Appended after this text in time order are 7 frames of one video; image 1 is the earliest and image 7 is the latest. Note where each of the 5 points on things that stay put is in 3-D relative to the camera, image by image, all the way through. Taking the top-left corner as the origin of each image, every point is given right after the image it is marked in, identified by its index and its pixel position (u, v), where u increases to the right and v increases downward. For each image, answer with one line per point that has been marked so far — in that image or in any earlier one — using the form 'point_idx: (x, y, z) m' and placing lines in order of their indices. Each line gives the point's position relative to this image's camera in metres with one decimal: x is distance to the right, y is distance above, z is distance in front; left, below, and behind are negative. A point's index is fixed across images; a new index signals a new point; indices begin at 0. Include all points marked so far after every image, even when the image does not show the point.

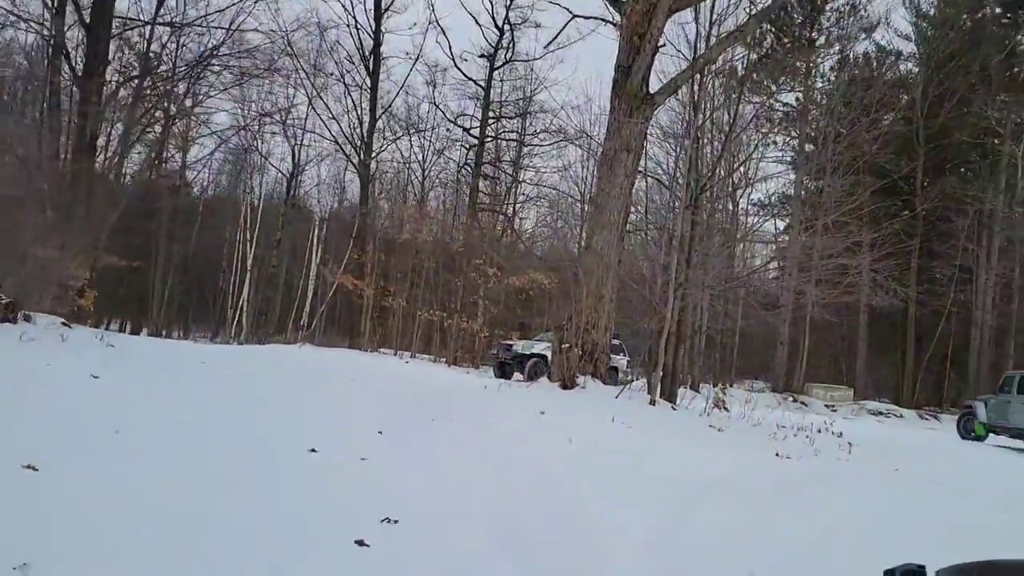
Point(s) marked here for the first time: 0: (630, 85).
0: (+1.3, +2.3, +9.5) m
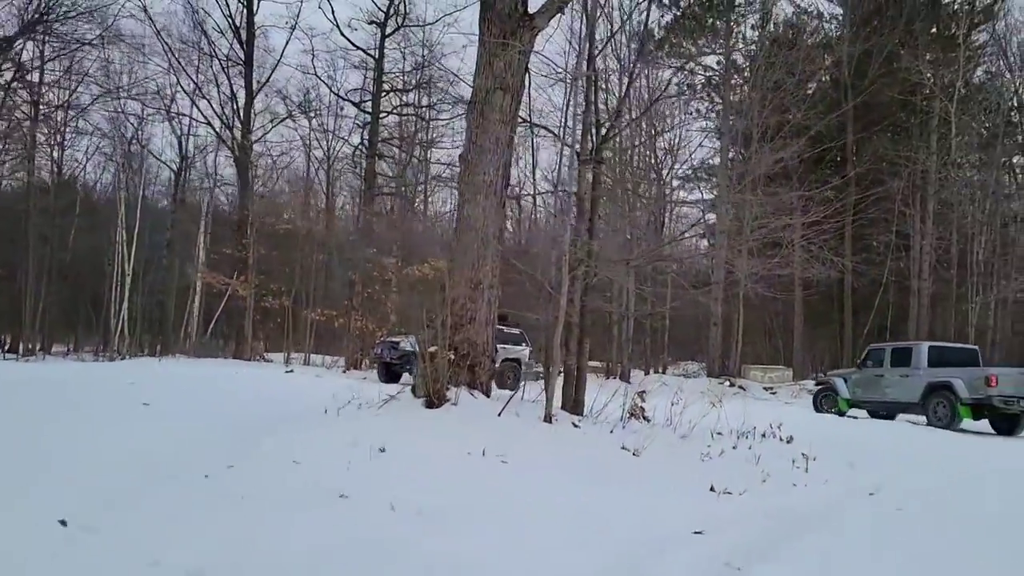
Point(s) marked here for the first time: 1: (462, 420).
0: (-0.1, +2.4, +7.3) m
1: (-0.4, -1.0, +6.4) m
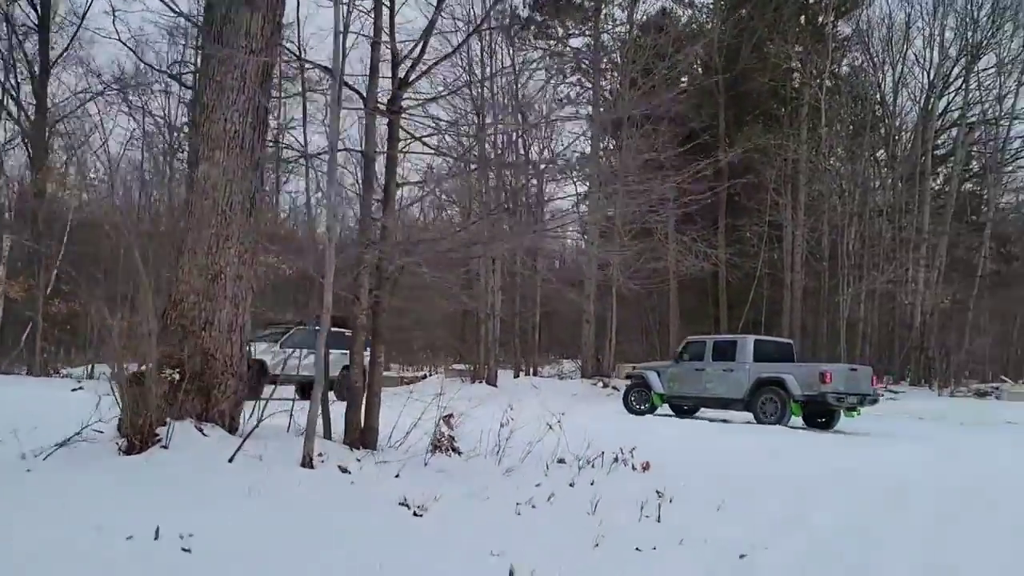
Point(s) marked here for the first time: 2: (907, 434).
0: (-1.6, +2.5, +5.3) m
1: (-1.7, -0.9, +4.4) m
2: (+6.2, -2.3, +13.7) m
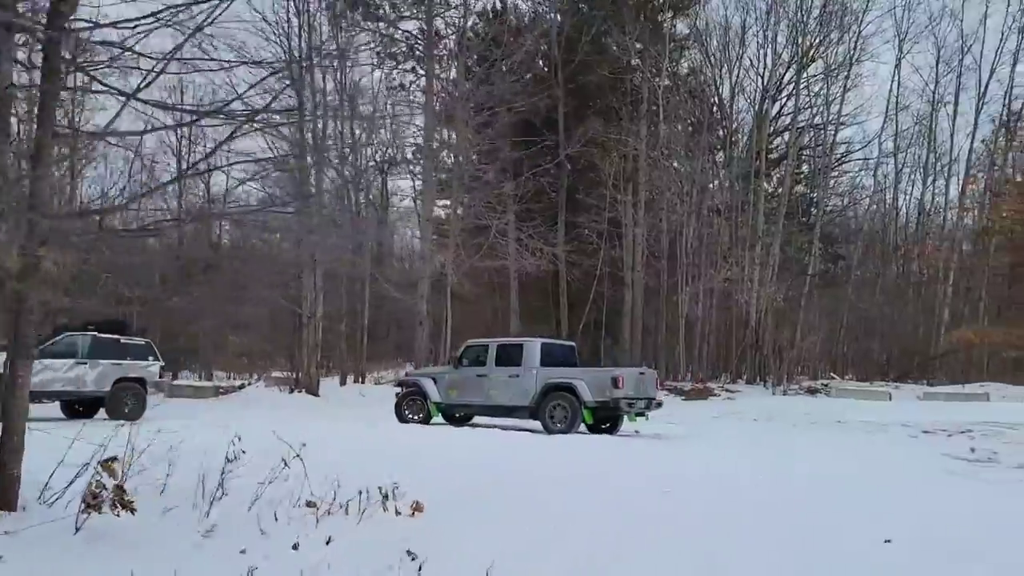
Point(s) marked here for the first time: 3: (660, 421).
0: (-3.0, +2.5, +3.5) m
1: (-2.9, -0.9, +2.6) m
2: (+3.4, -2.3, +13.1) m
3: (+2.6, -2.3, +15.4) m
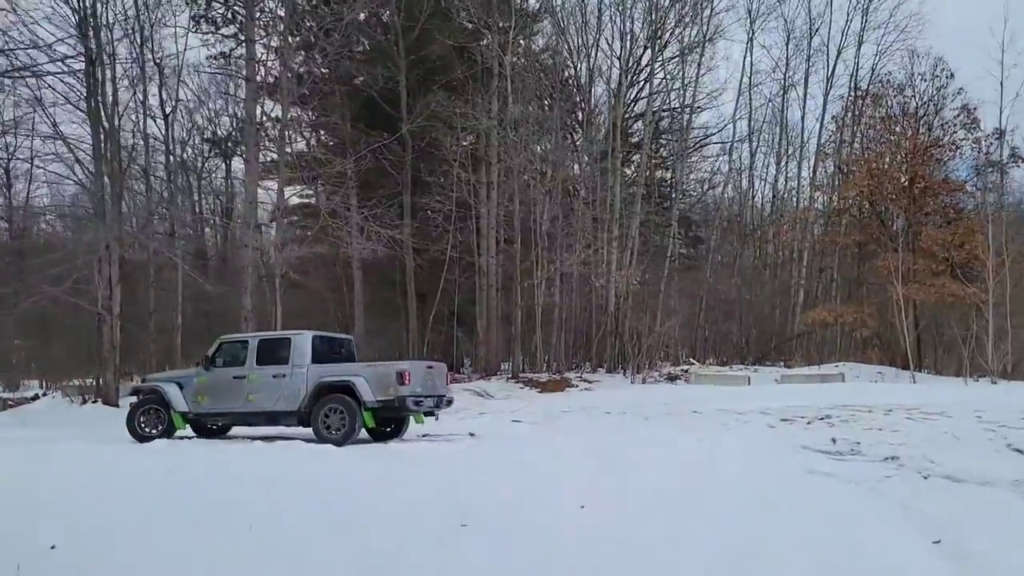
0: (-4.1, +2.6, +1.2) m
1: (-3.8, -0.9, +0.4) m
2: (+0.9, -2.0, +11.7) m
3: (-0.2, -2.1, +13.9) m
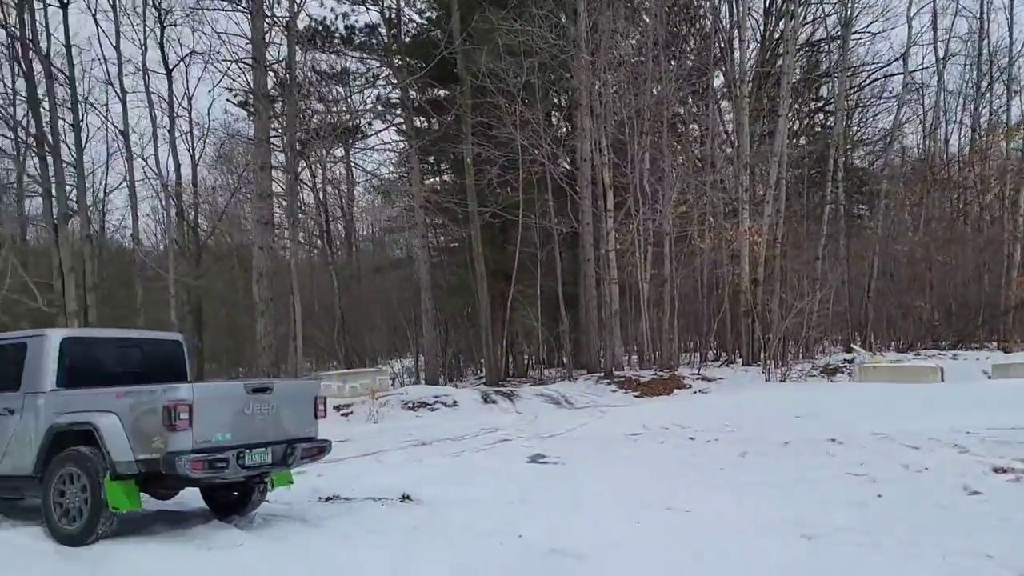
0: (-6.5, +2.6, -2.6) m
1: (-6.3, -0.8, -3.5) m
2: (+0.8, -1.6, +6.6) m
3: (+0.1, -1.7, +9.0) m
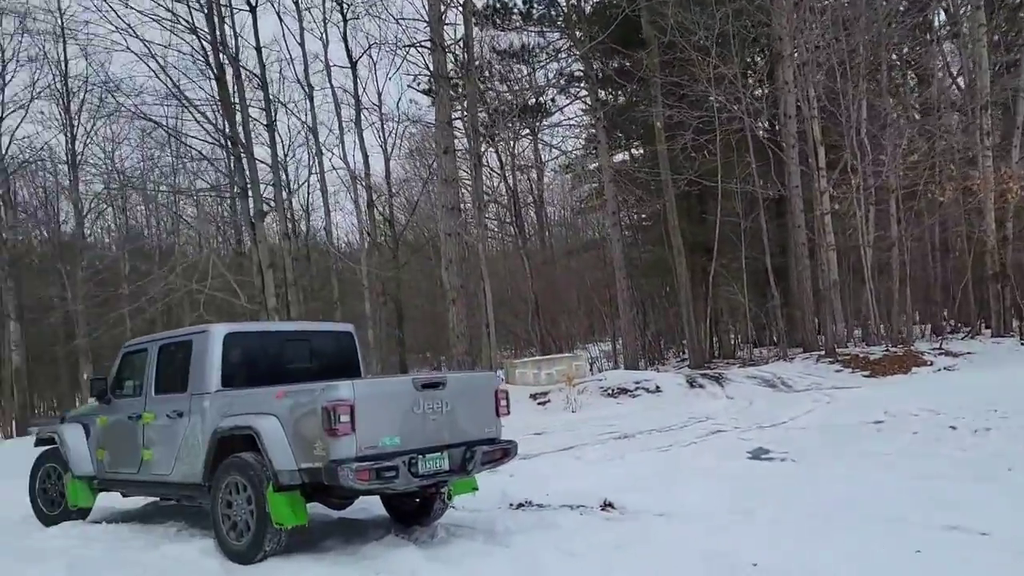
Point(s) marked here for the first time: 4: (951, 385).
0: (-7.2, +2.2, -2.1) m
1: (-7.0, -1.2, -2.9) m
2: (+2.2, -1.3, +5.4) m
3: (+2.1, -1.4, +7.8) m
4: (+5.3, -1.2, +10.3) m
